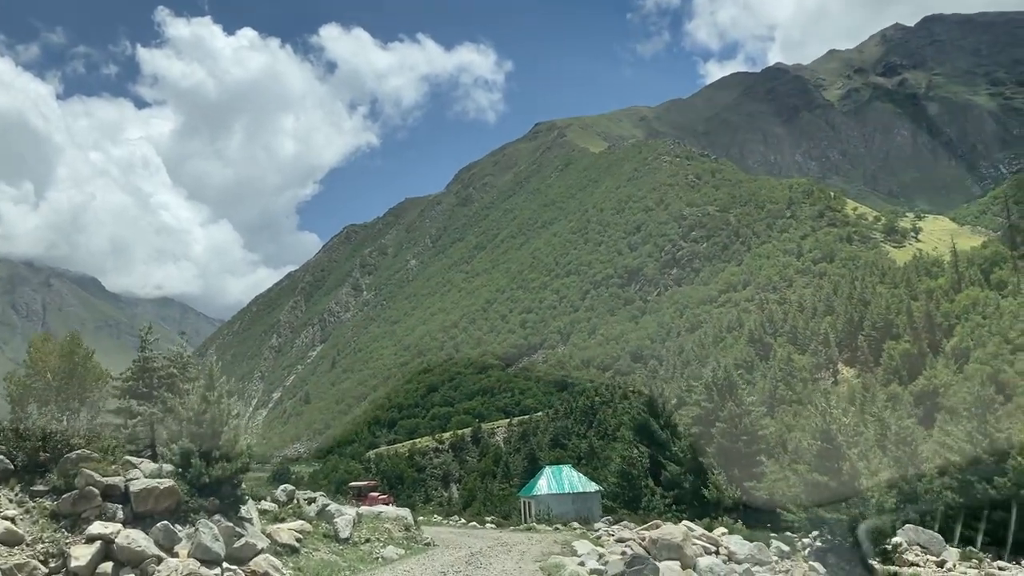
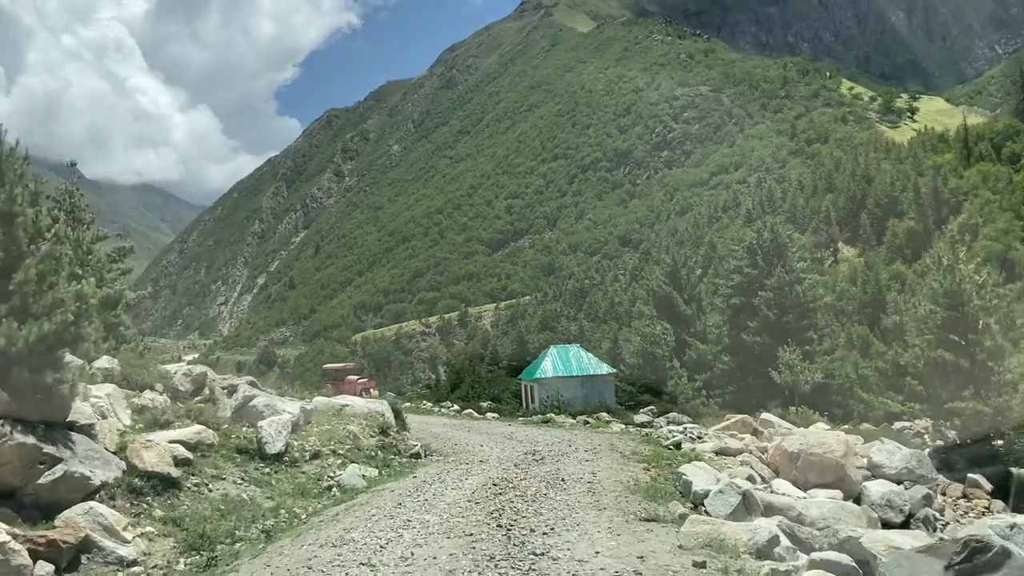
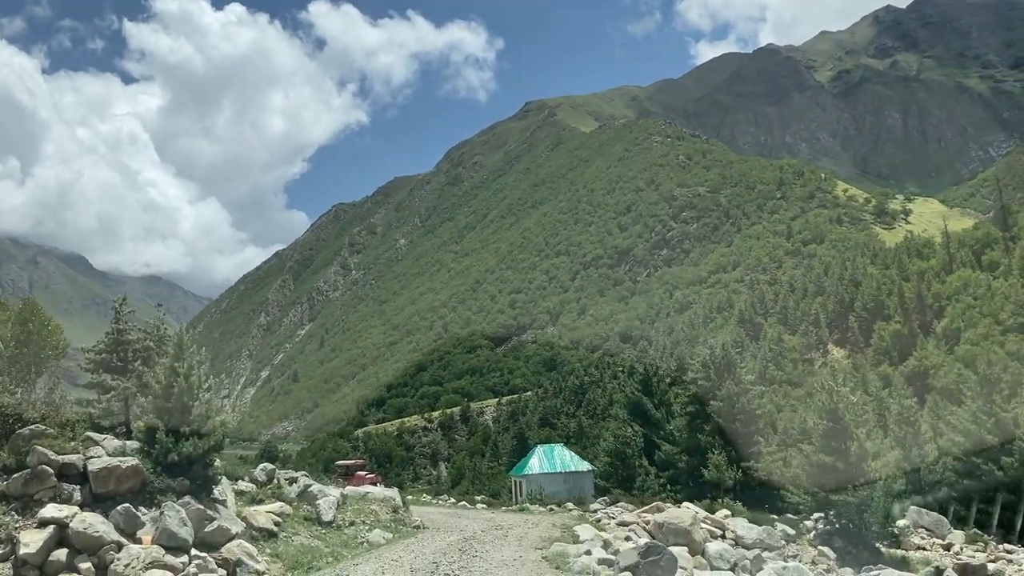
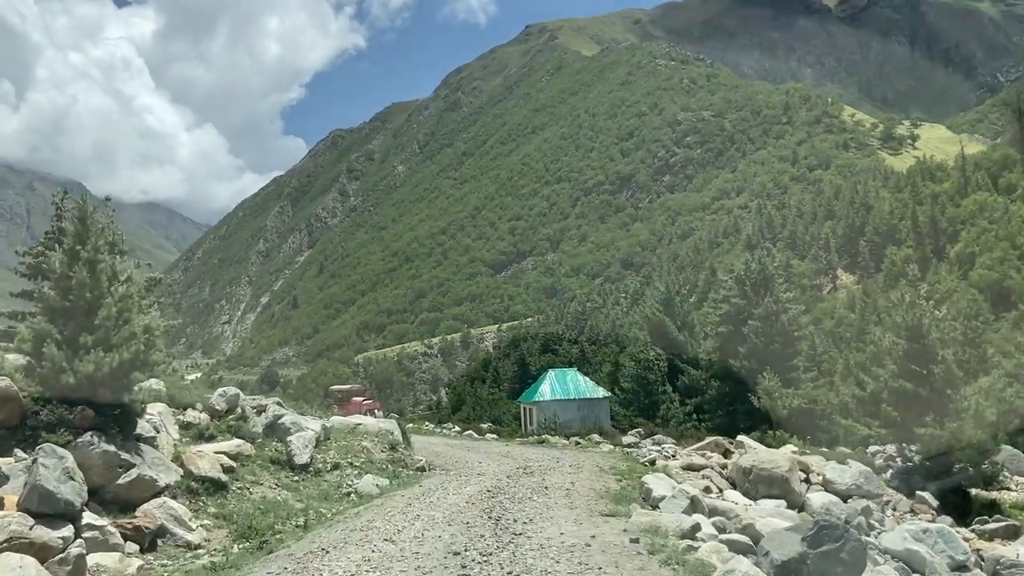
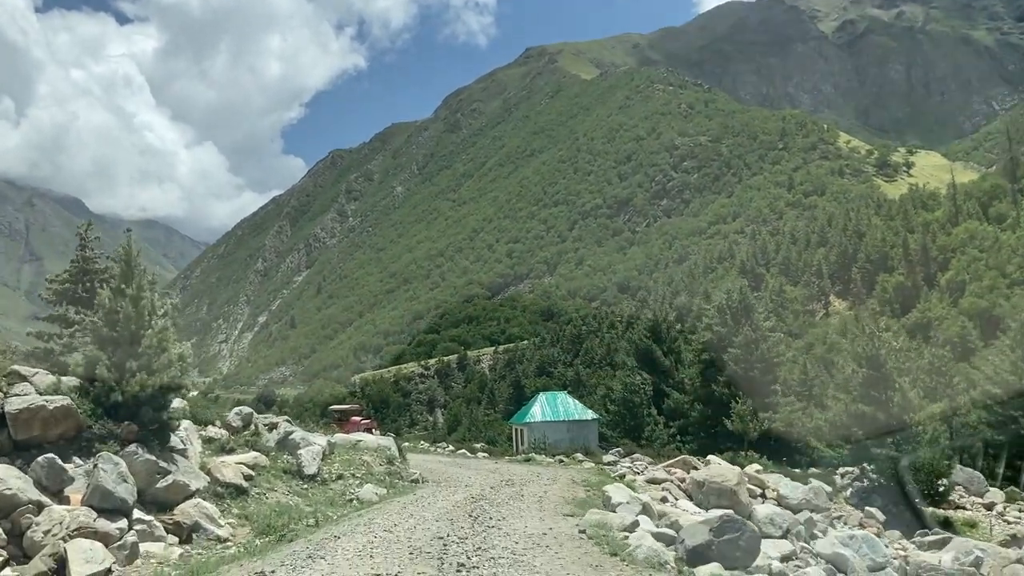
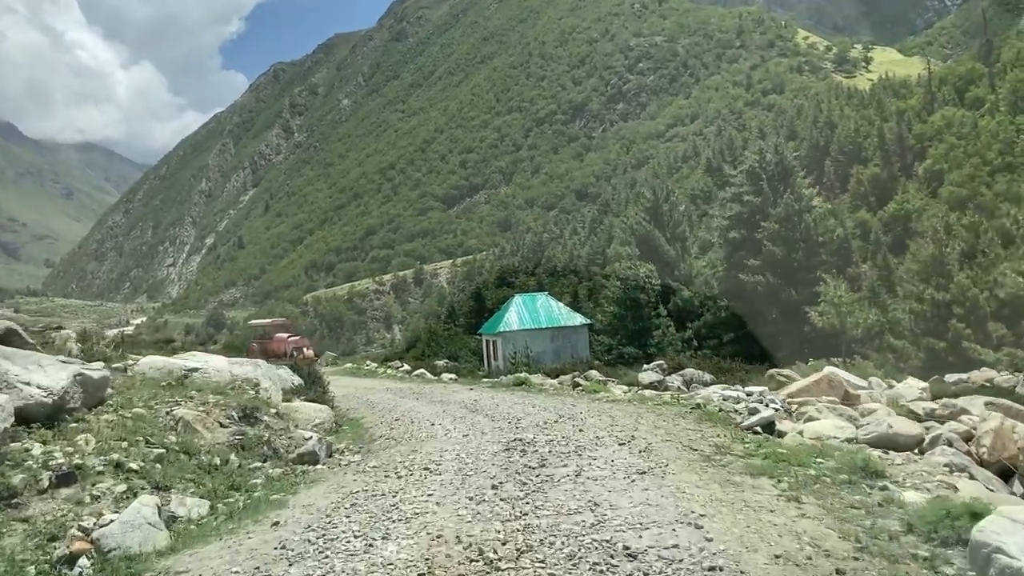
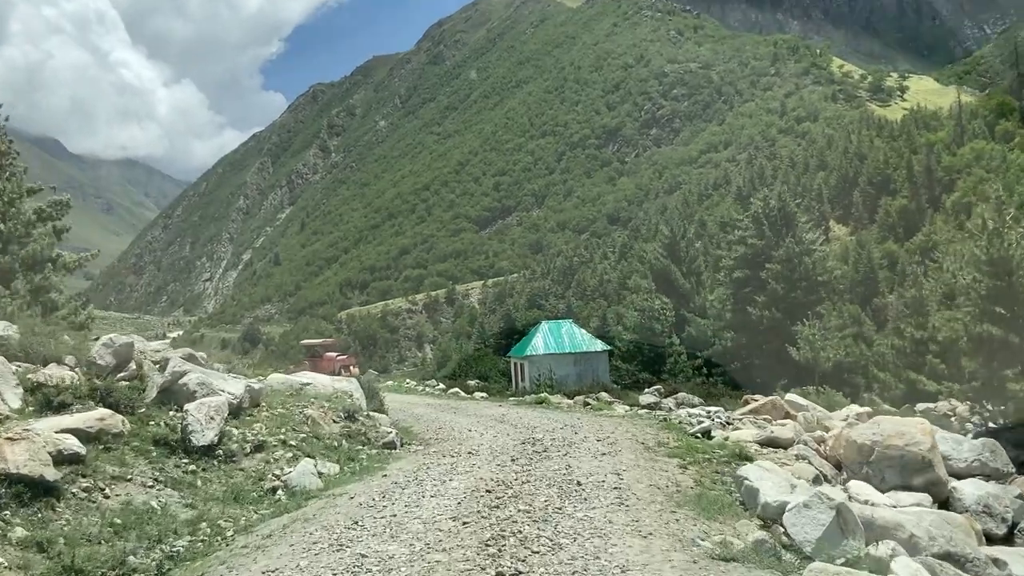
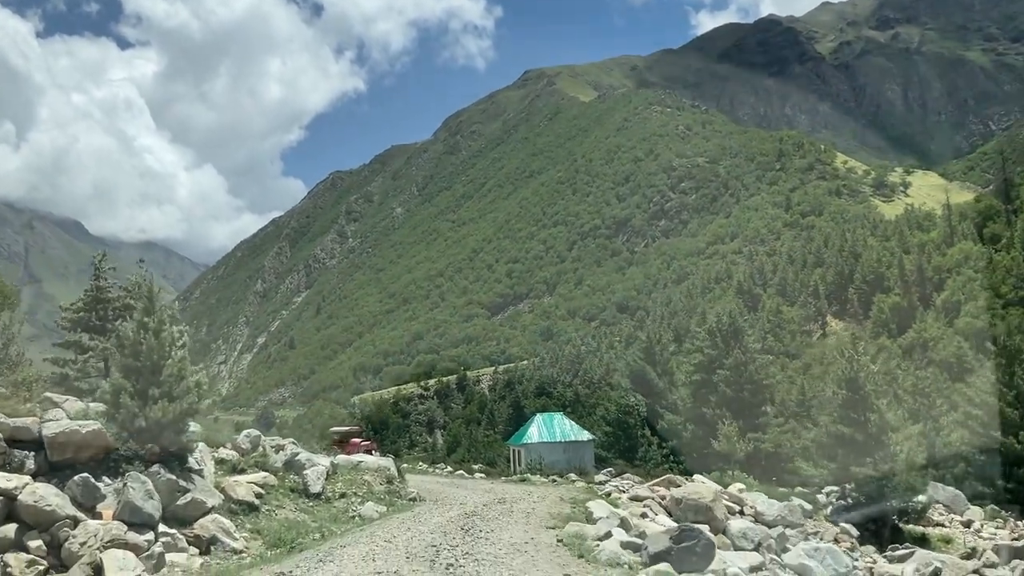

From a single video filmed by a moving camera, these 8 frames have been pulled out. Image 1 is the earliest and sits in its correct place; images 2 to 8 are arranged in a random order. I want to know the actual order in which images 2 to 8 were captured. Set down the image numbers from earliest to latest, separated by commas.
3, 8, 5, 4, 2, 7, 6
